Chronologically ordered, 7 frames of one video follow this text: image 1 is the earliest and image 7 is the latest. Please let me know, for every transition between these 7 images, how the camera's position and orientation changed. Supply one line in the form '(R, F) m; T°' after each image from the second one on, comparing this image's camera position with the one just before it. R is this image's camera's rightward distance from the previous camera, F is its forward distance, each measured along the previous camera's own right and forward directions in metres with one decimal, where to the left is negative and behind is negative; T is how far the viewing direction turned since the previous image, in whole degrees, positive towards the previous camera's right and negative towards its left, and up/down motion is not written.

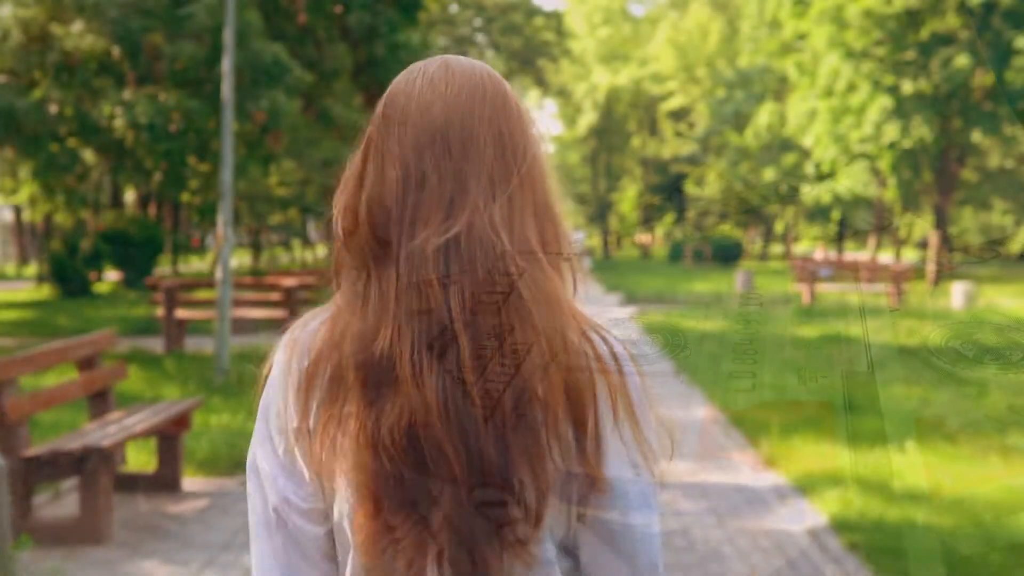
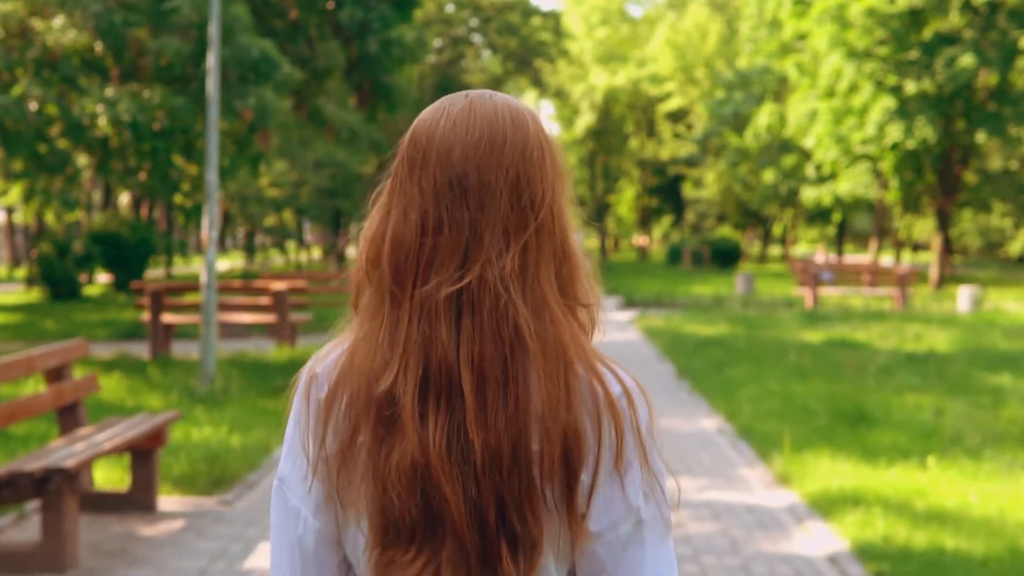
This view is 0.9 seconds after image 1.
(0.0, +0.5) m; 0°
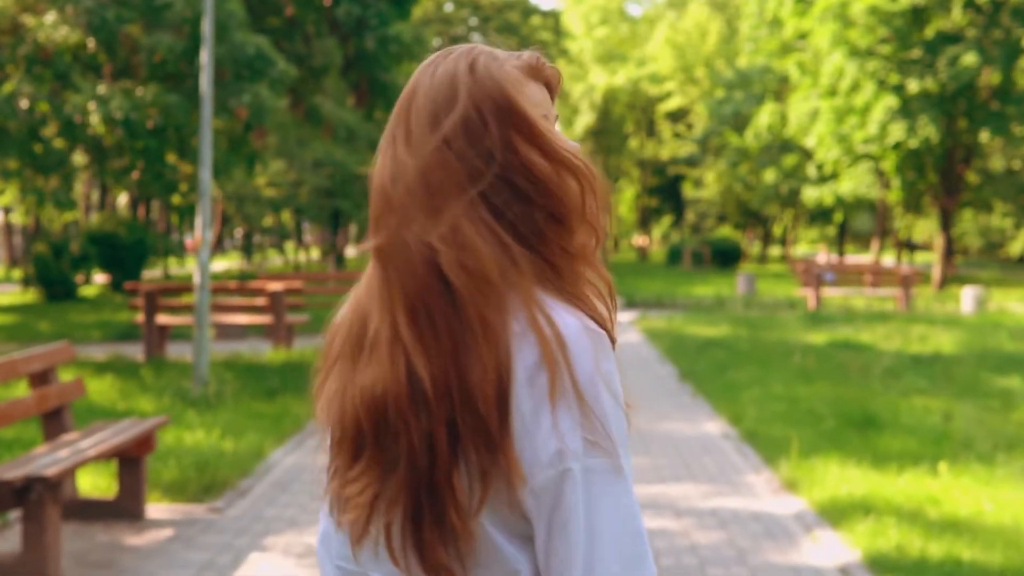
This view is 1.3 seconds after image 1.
(0.0, +0.2) m; 0°
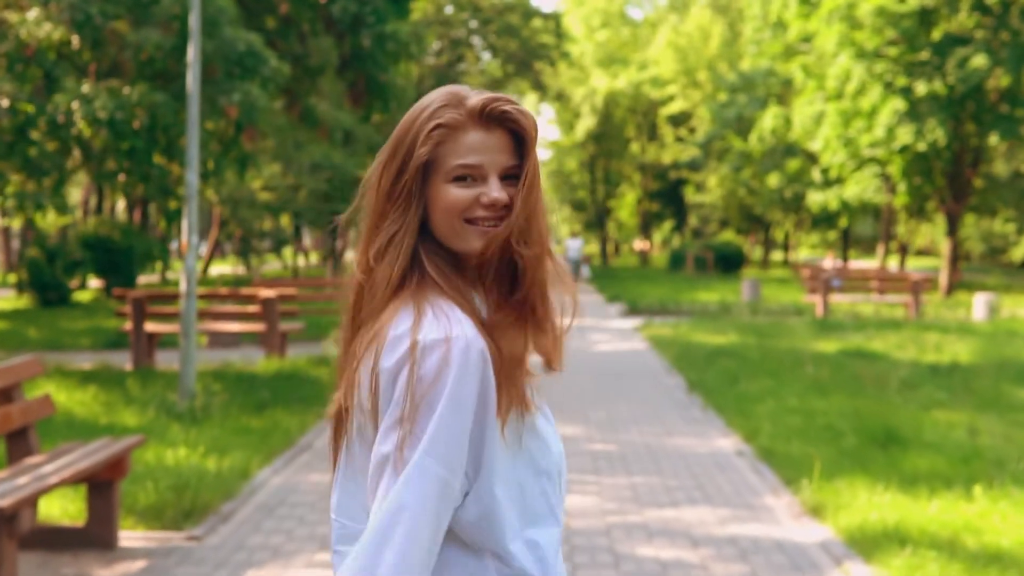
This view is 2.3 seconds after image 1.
(0.0, +0.5) m; 0°
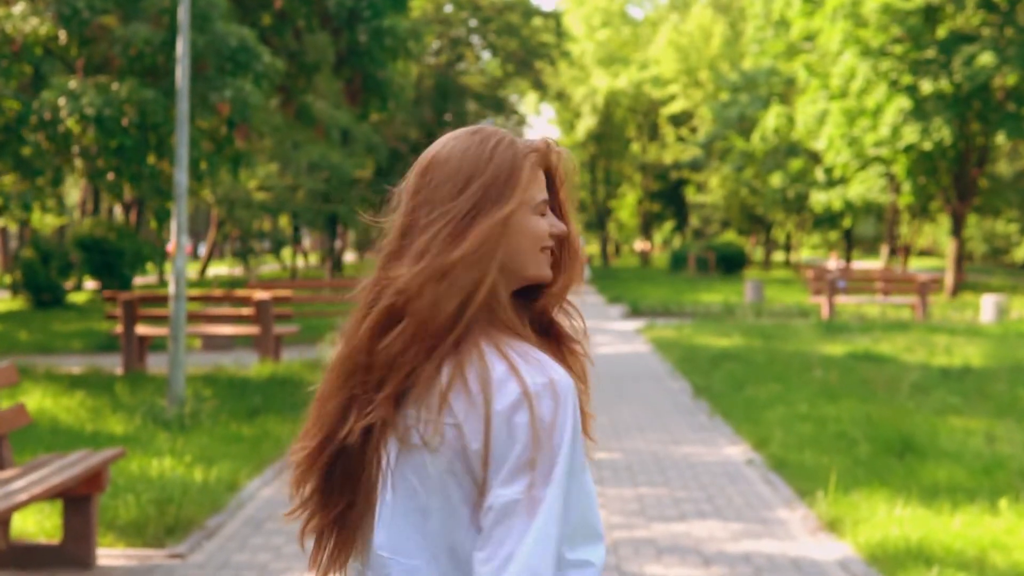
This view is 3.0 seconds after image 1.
(0.0, +0.3) m; 0°
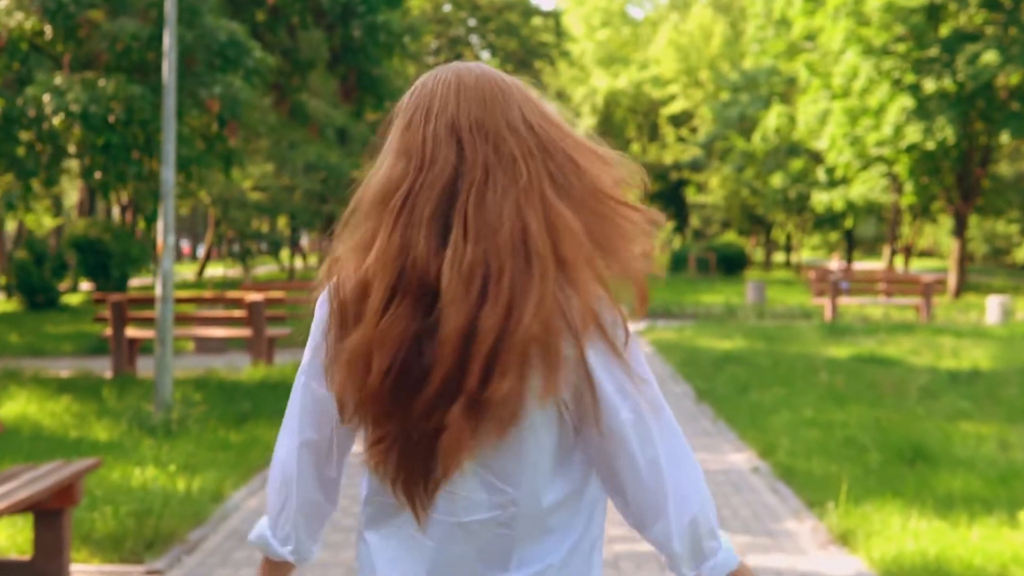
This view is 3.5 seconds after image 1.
(0.0, +0.3) m; 0°
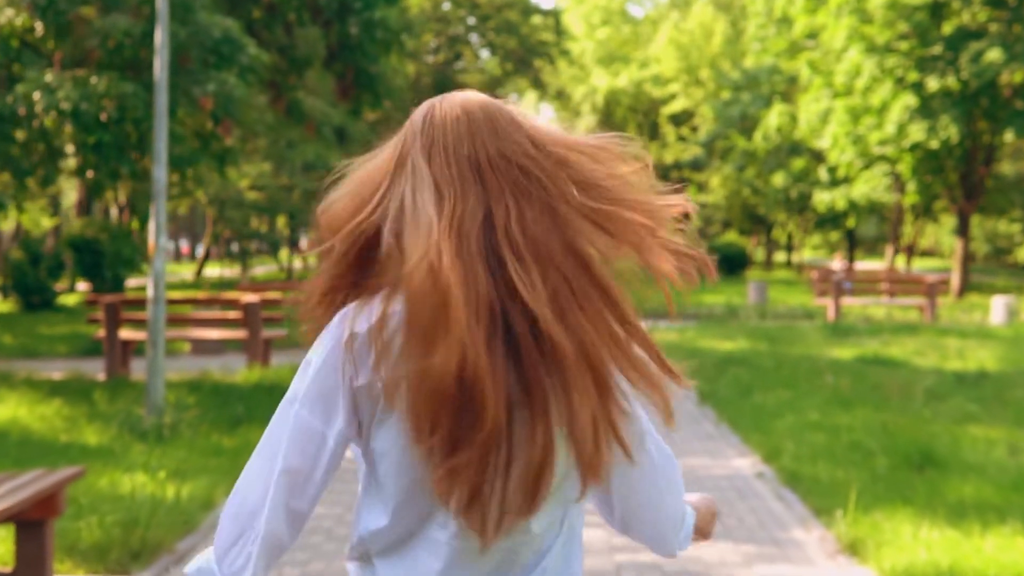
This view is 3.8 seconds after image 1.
(0.0, +0.2) m; 0°
